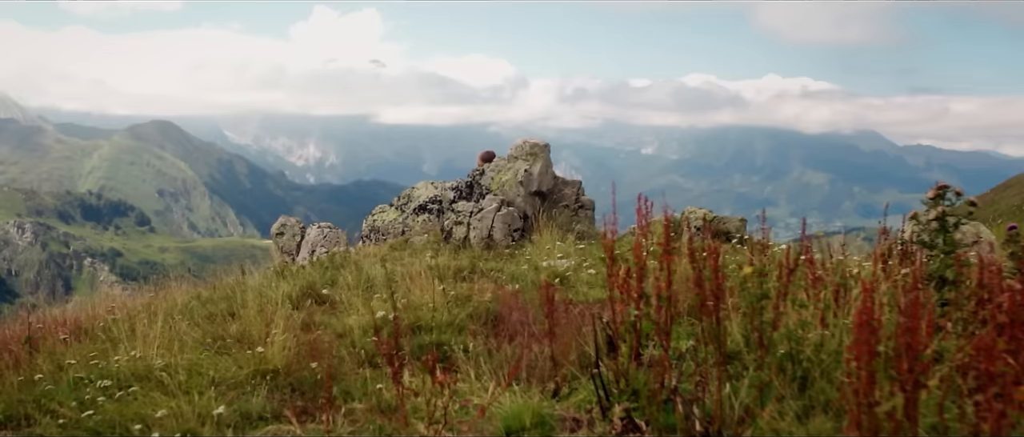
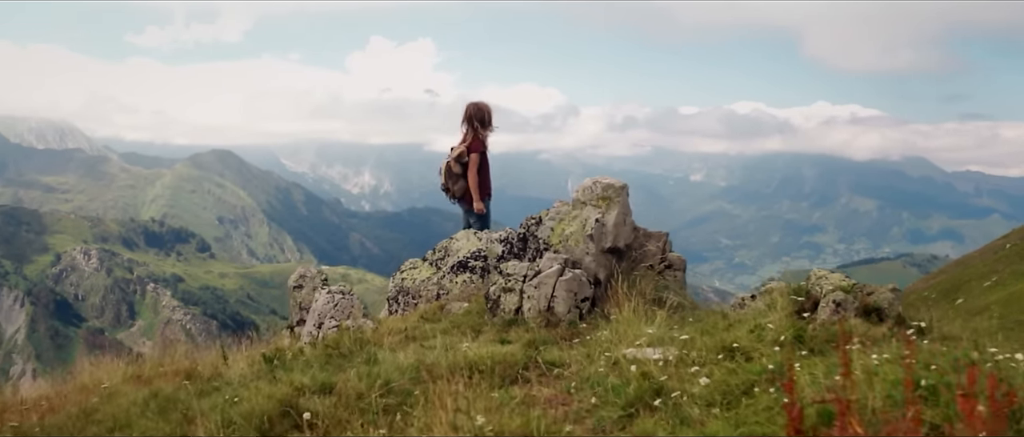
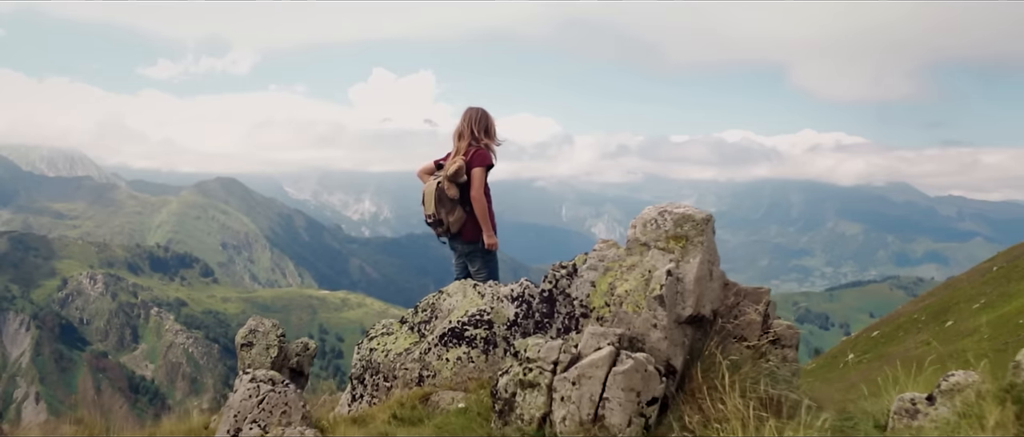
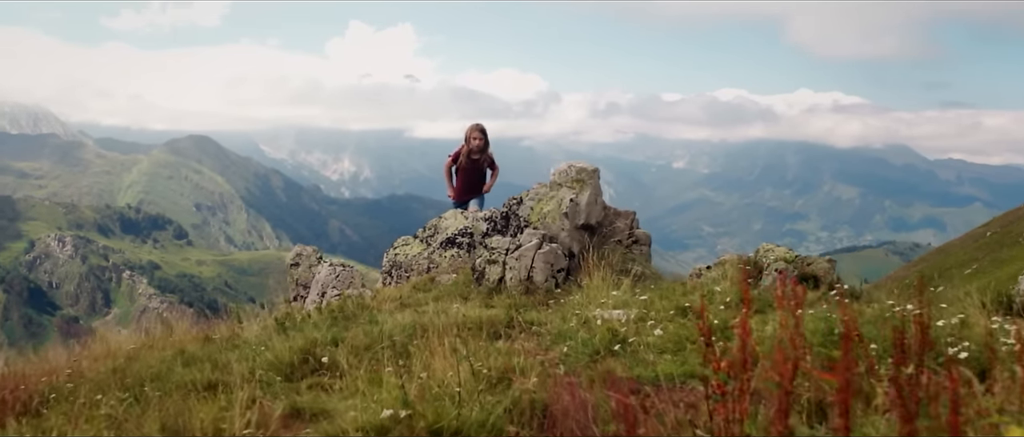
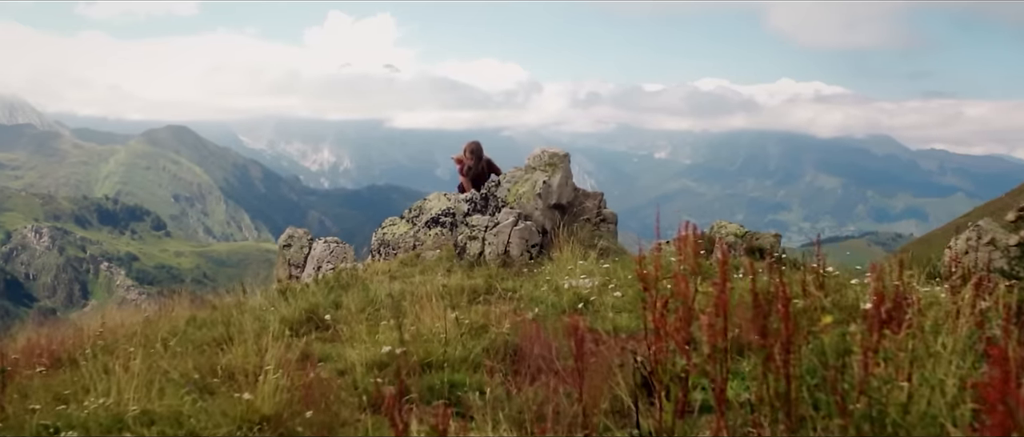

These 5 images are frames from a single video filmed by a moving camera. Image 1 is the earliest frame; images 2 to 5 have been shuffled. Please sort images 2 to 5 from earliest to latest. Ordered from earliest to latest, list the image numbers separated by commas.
5, 4, 2, 3
